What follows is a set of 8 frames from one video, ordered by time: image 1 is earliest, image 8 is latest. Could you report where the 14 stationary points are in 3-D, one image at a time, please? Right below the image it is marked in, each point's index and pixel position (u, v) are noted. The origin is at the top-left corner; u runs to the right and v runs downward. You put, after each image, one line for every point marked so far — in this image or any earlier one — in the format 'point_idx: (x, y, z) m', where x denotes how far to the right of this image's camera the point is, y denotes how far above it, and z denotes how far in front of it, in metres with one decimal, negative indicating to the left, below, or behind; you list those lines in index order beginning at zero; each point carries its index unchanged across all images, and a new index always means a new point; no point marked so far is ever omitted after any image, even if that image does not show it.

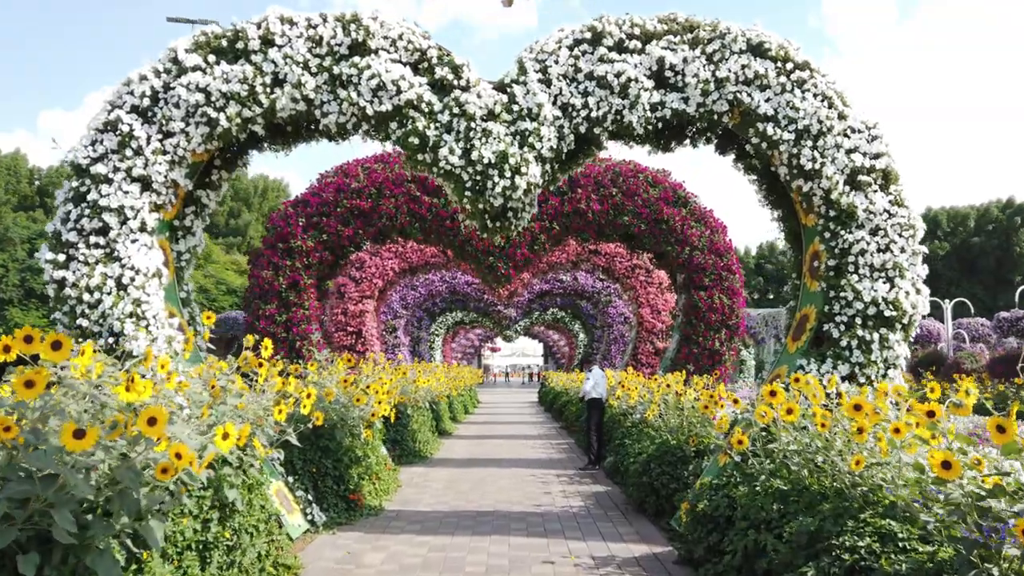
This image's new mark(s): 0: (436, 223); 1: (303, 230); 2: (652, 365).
0: (-1.0, +0.9, +10.2) m
1: (-2.8, +0.8, +10.1) m
2: (+2.7, -1.5, +14.5) m
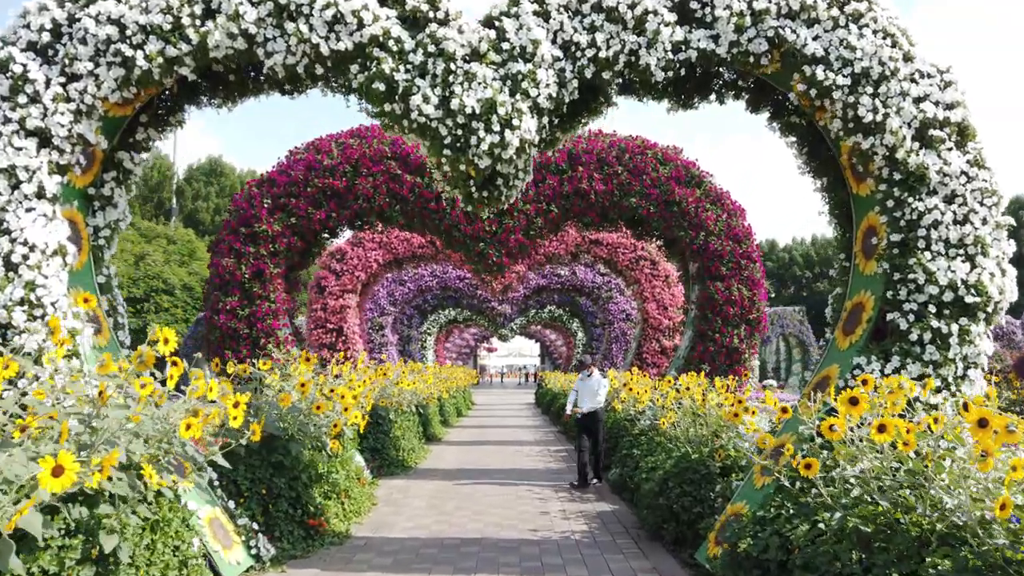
0: (-1.1, +1.0, +9.1) m
1: (-2.9, +0.9, +8.9) m
2: (+2.6, -1.4, +13.4) m
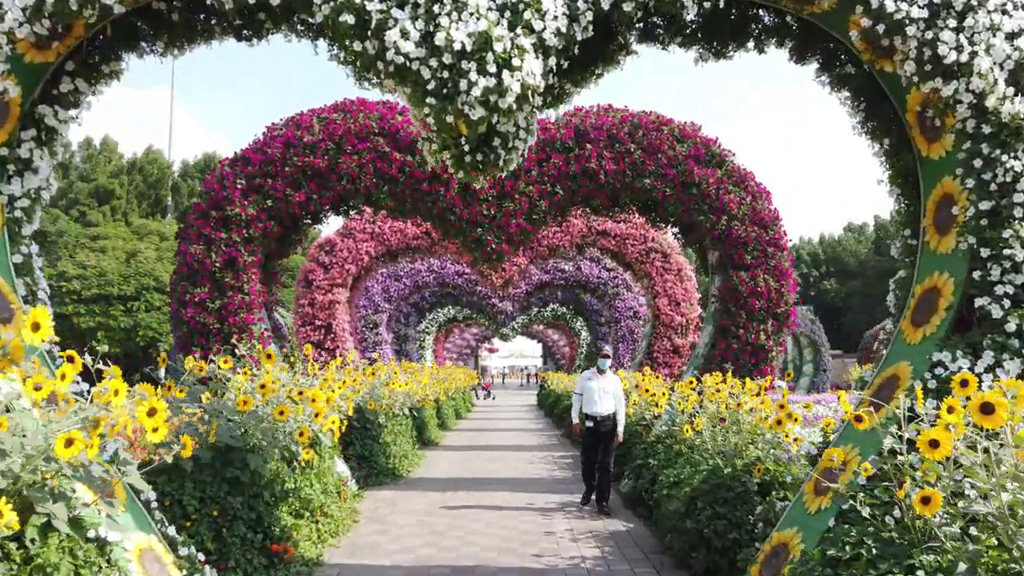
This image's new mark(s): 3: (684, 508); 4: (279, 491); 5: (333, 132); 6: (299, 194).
0: (-1.1, +1.1, +8.2) m
1: (-2.9, +1.0, +8.1) m
2: (+2.6, -1.3, +12.5) m
3: (+1.2, -1.5, +5.0) m
4: (-1.6, -1.4, +5.1) m
5: (-2.0, +1.7, +8.2) m
6: (-2.3, +1.0, +8.1) m
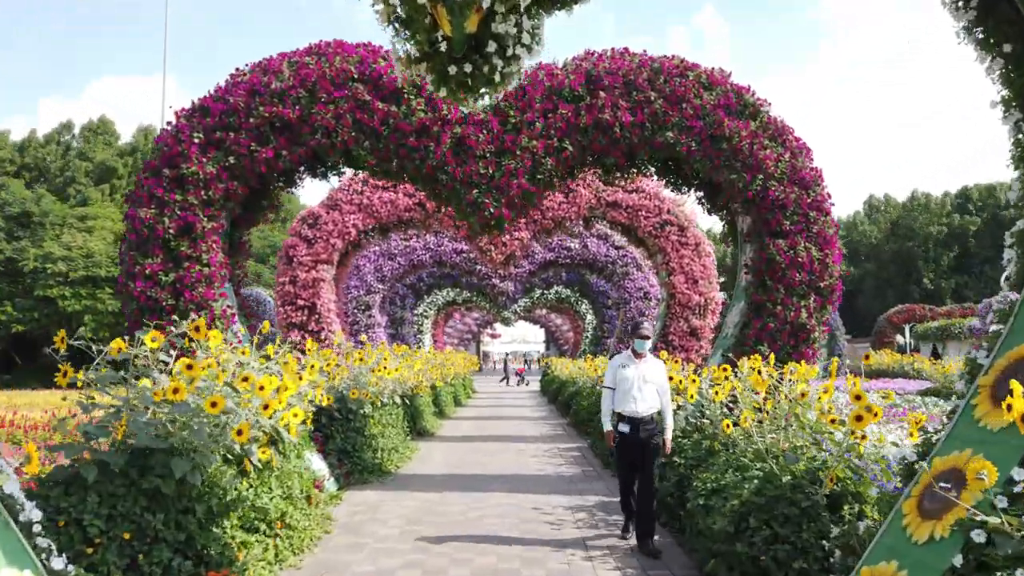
0: (-1.1, +1.4, +7.1) m
1: (-2.9, +1.3, +7.0) m
2: (+2.7, -0.9, +11.4) m
3: (+1.2, -1.3, +3.9) m
4: (-1.6, -1.2, +4.1) m
5: (-1.9, +2.0, +7.1) m
6: (-2.3, +1.3, +7.0) m
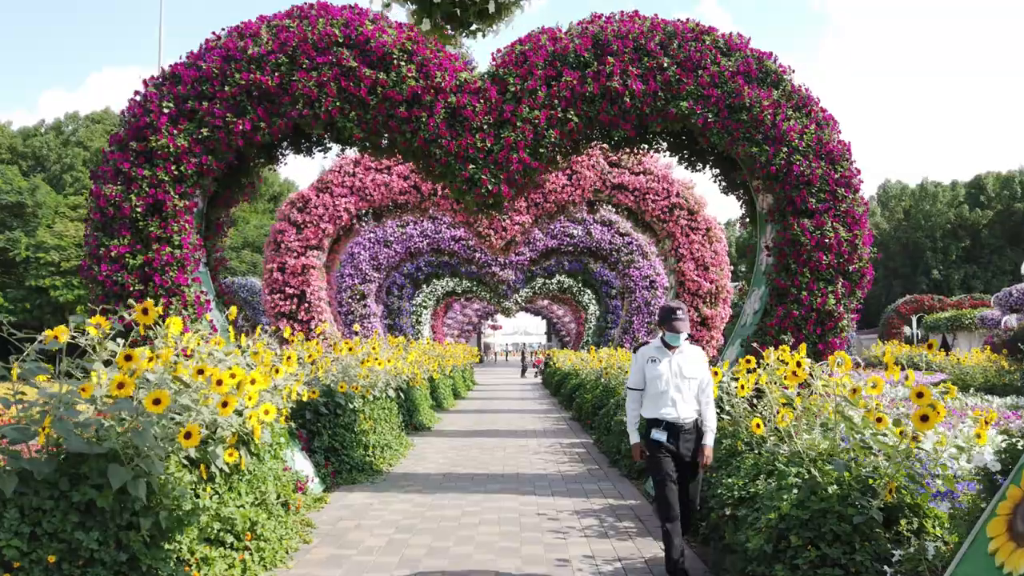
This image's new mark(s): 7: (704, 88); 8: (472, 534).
0: (-1.1, +1.5, +6.5) m
1: (-2.9, +1.4, +6.4) m
2: (+2.7, -0.7, +10.8) m
3: (+1.1, -1.2, +3.4) m
4: (-1.6, -1.1, +3.5) m
5: (-1.9, +2.1, +6.5) m
6: (-2.3, +1.4, +6.4) m
7: (+1.7, +1.7, +6.5) m
8: (-0.3, -1.7, +5.3) m
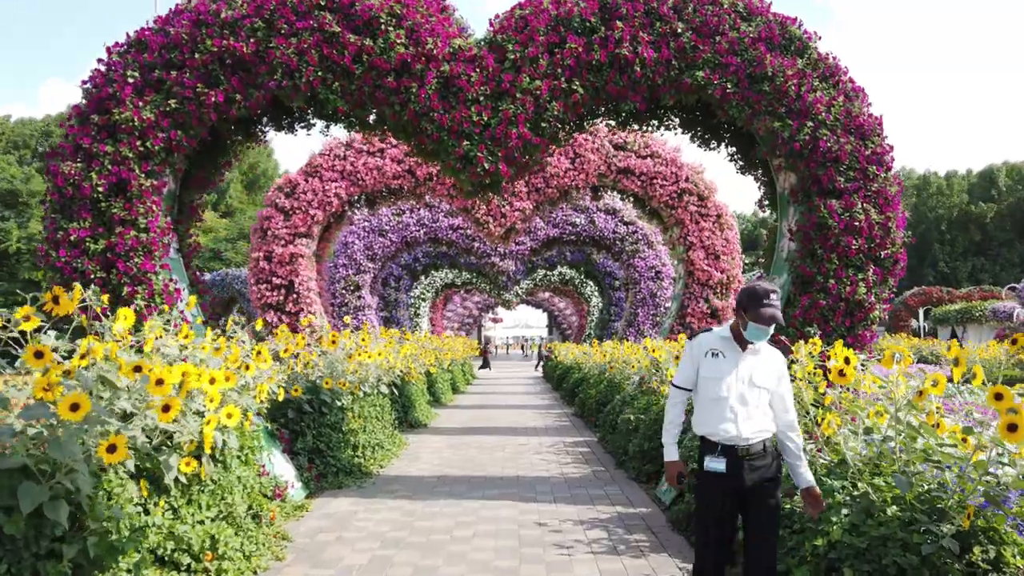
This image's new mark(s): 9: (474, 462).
0: (-1.1, +1.6, +5.9) m
1: (-2.9, +1.5, +5.8) m
2: (+2.7, -0.6, +10.3) m
3: (+1.1, -1.1, +2.8) m
4: (-1.6, -1.0, +2.9) m
5: (-2.0, +2.2, +5.9) m
6: (-2.3, +1.5, +5.8) m
7: (+1.7, +1.8, +5.9) m
8: (-0.3, -1.7, +4.8) m
9: (-0.4, -1.9, +8.2) m
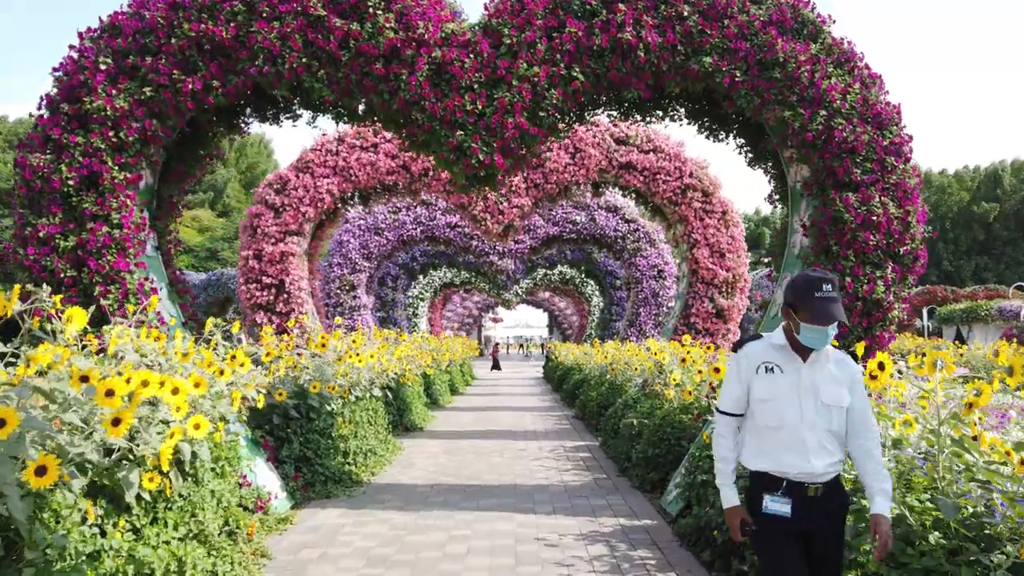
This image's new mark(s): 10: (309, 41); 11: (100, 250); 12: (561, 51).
0: (-1.2, +1.6, +5.5) m
1: (-2.9, +1.5, +5.4) m
2: (+2.6, -0.6, +9.9) m
3: (+1.1, -1.1, +2.5) m
4: (-1.6, -1.0, +2.6) m
5: (-2.0, +2.2, +5.6) m
6: (-2.3, +1.5, +5.5) m
7: (+1.6, +1.8, +5.6) m
8: (-0.3, -1.6, +4.4) m
9: (-0.4, -1.9, +7.9) m
10: (-1.5, +1.8, +5.5) m
11: (-2.9, +0.3, +5.3) m
12: (+0.4, +1.8, +5.6) m
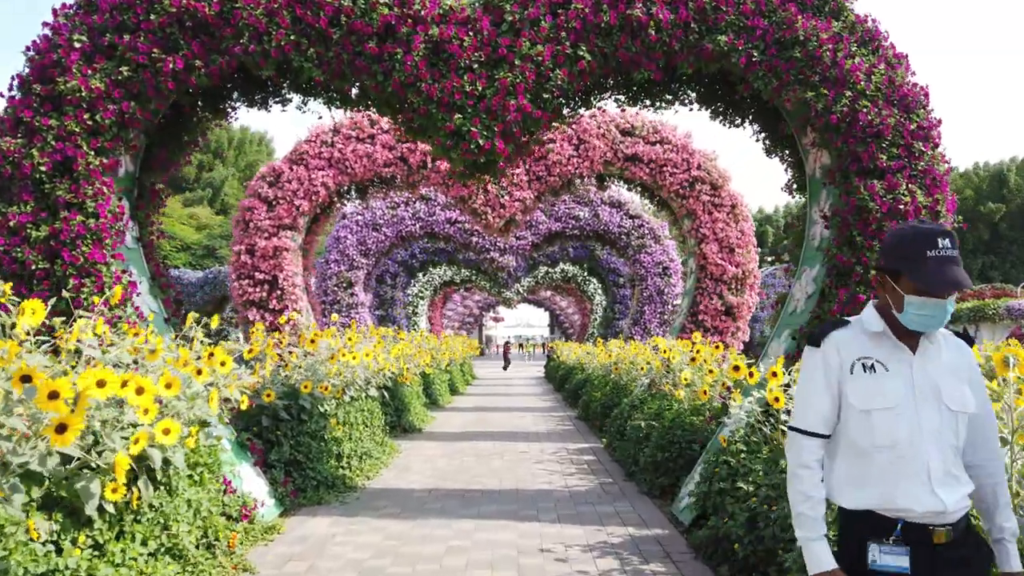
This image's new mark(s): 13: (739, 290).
0: (-1.1, +1.7, +5.2) m
1: (-2.9, +1.6, +5.1) m
2: (+2.7, -0.5, +9.6) m
3: (+1.1, -1.0, +2.1) m
4: (-1.6, -0.9, +2.3) m
5: (-2.0, +2.3, +5.2) m
6: (-2.3, +1.6, +5.1) m
7: (+1.6, +1.9, +5.2) m
8: (-0.3, -1.6, +4.1) m
9: (-0.4, -1.9, +7.5) m
10: (-1.5, +1.9, +5.2) m
11: (-2.9, +0.3, +5.0) m
12: (+0.4, +1.8, +5.2) m
13: (+2.9, 0.0, +9.5) m
